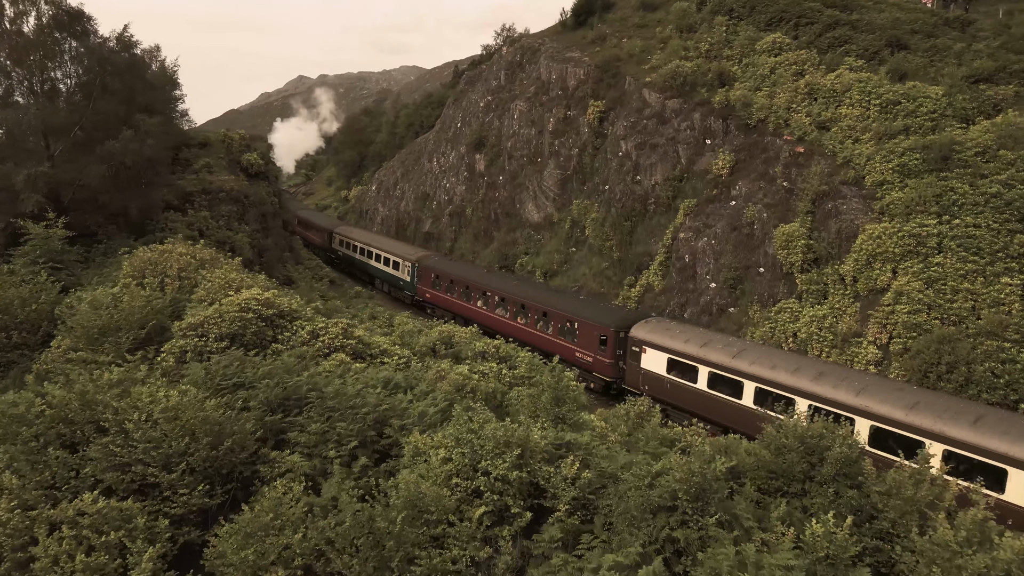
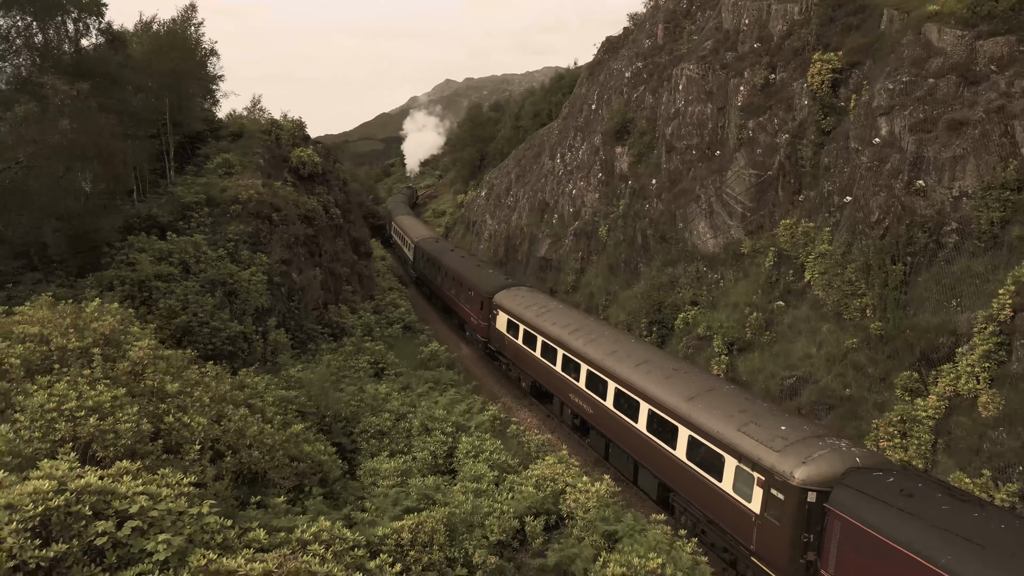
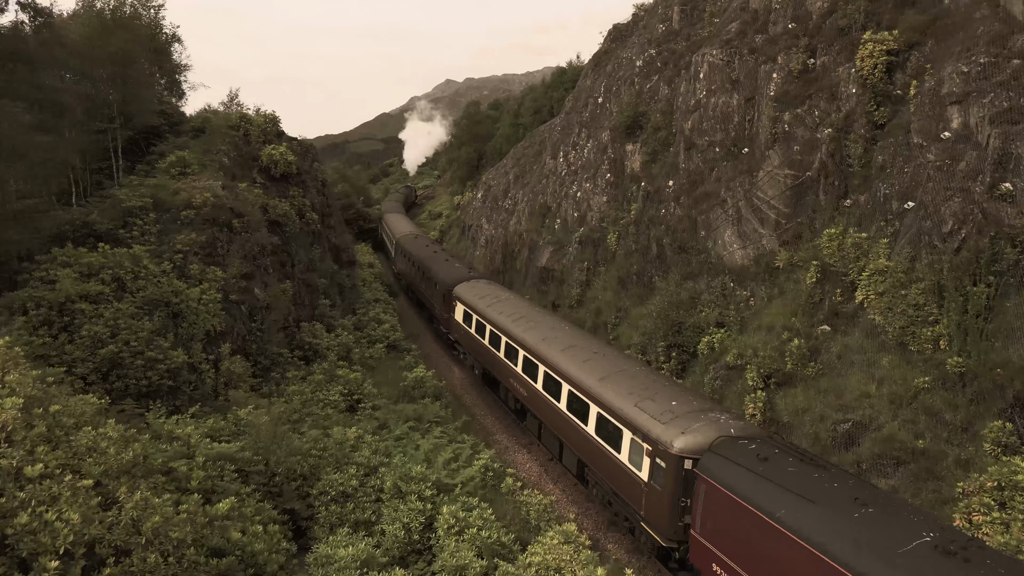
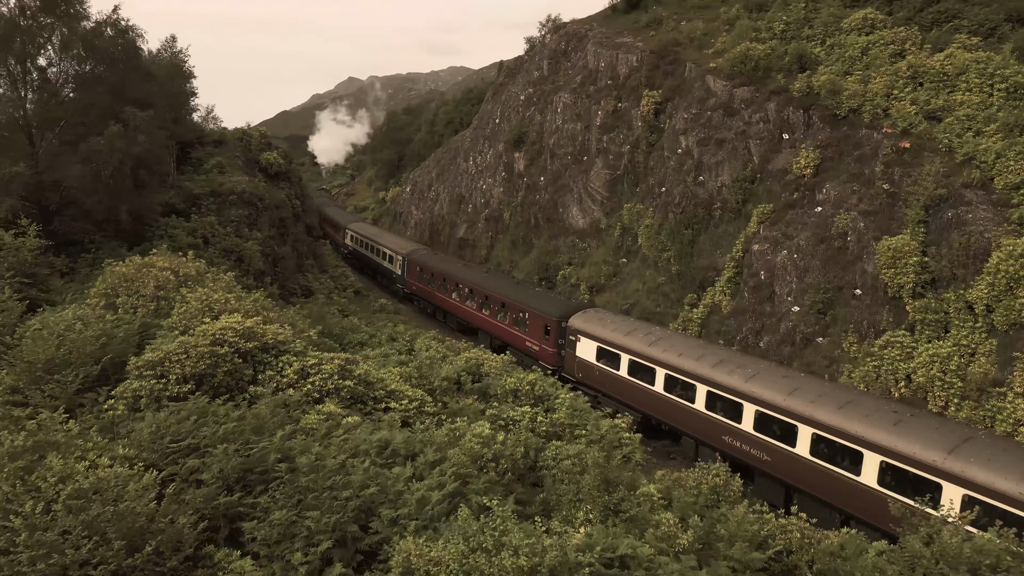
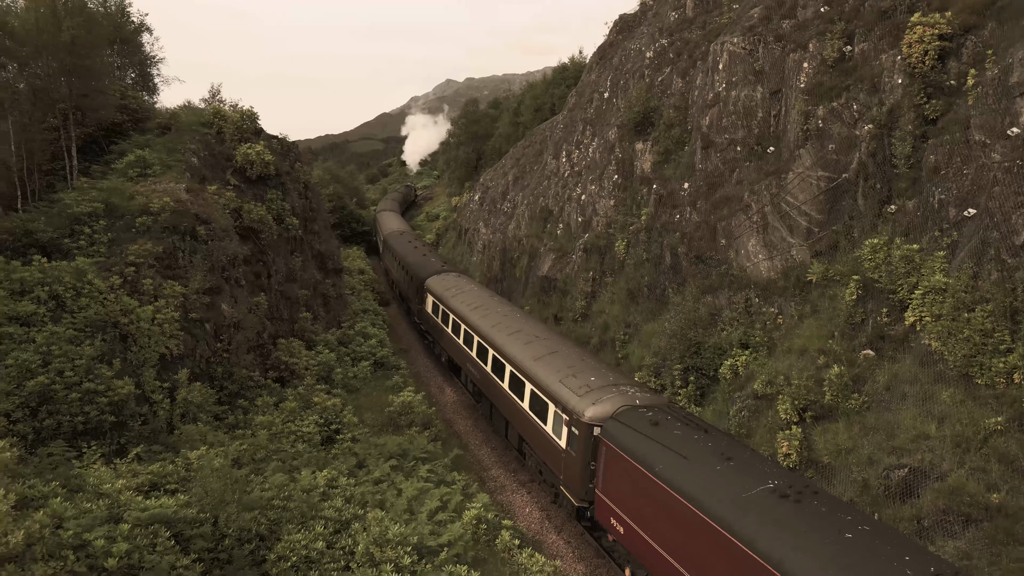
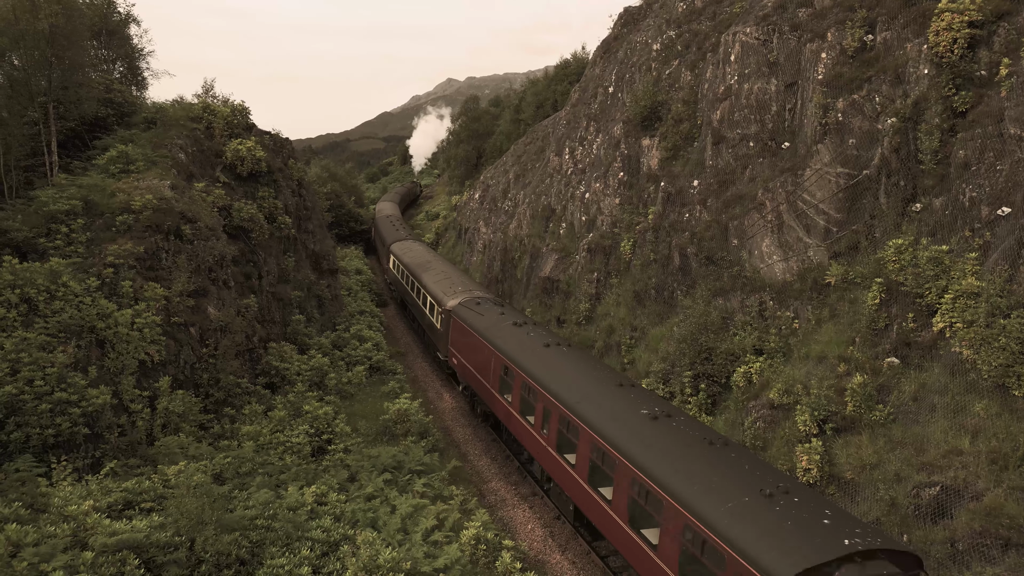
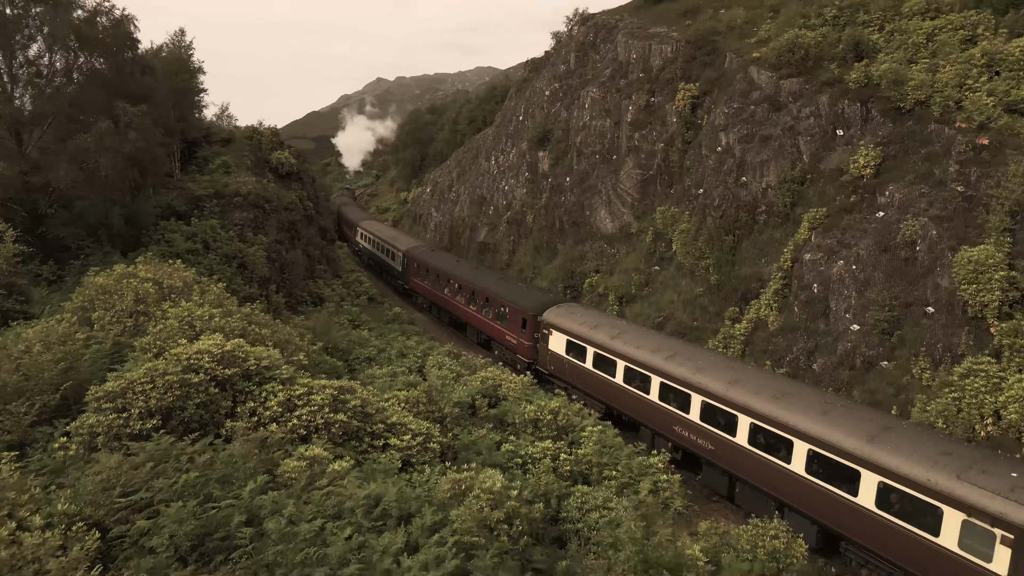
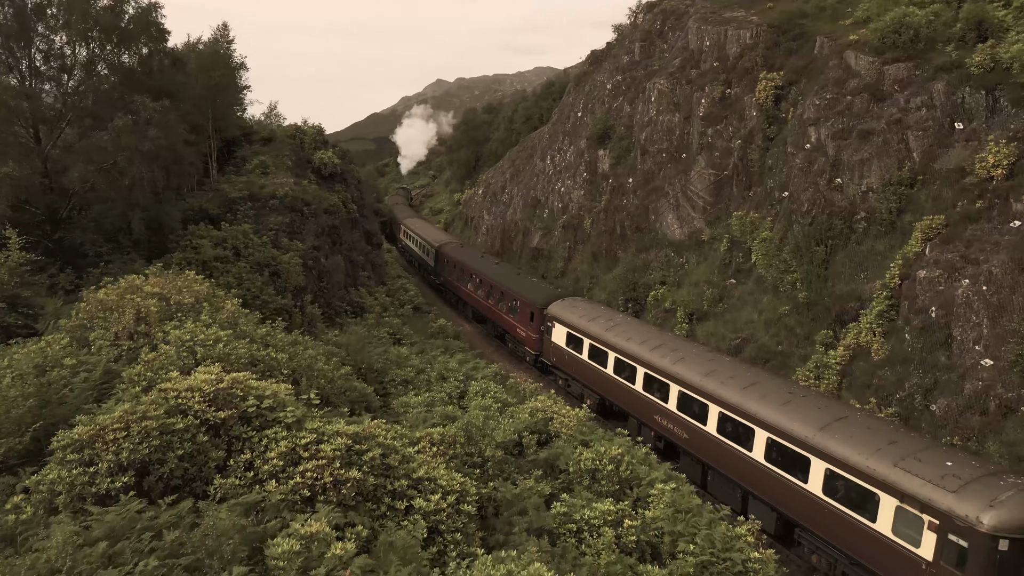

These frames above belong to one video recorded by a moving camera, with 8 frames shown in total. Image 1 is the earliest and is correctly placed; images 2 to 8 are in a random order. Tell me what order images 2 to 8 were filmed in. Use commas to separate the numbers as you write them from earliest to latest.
4, 7, 8, 2, 3, 5, 6
